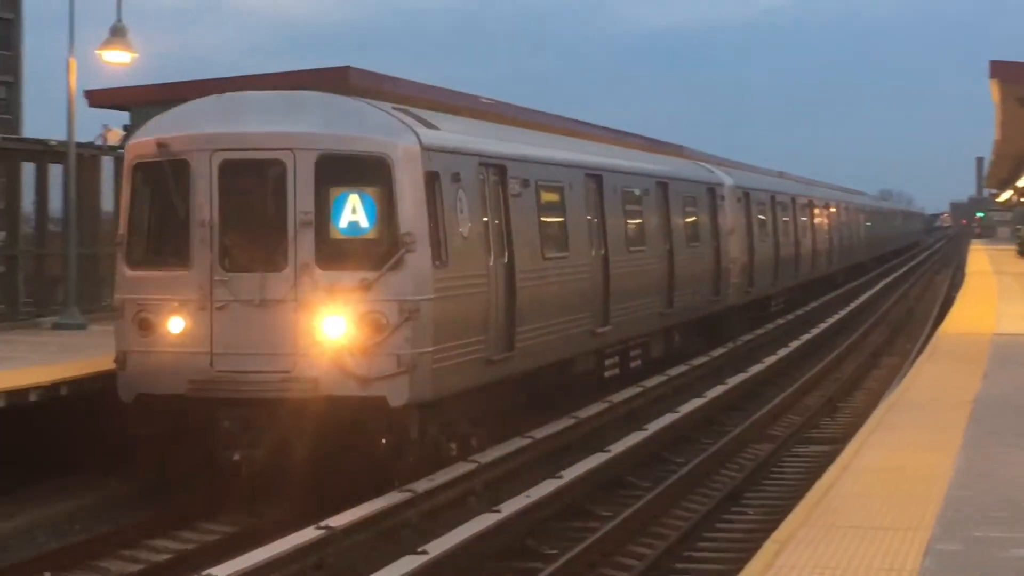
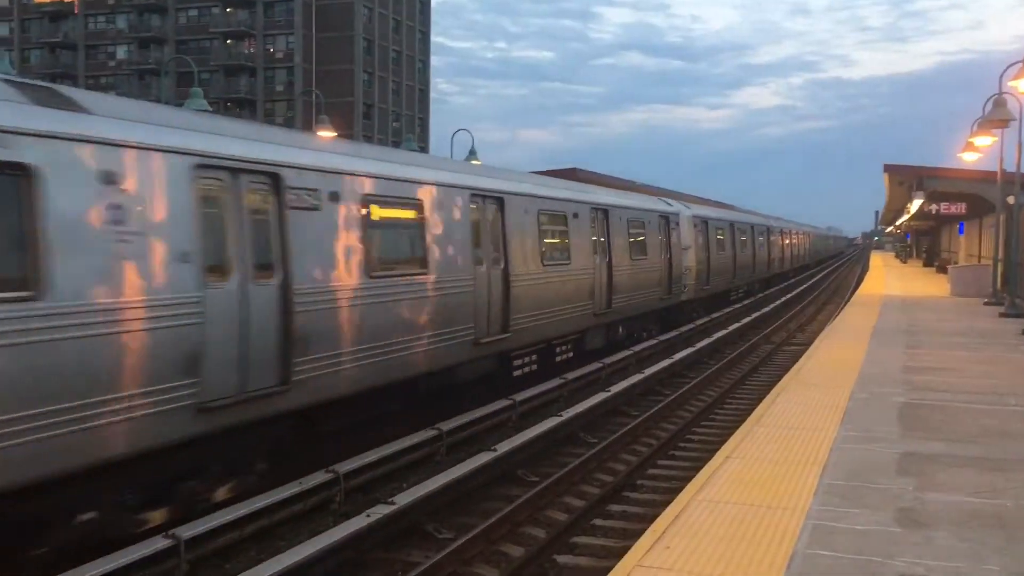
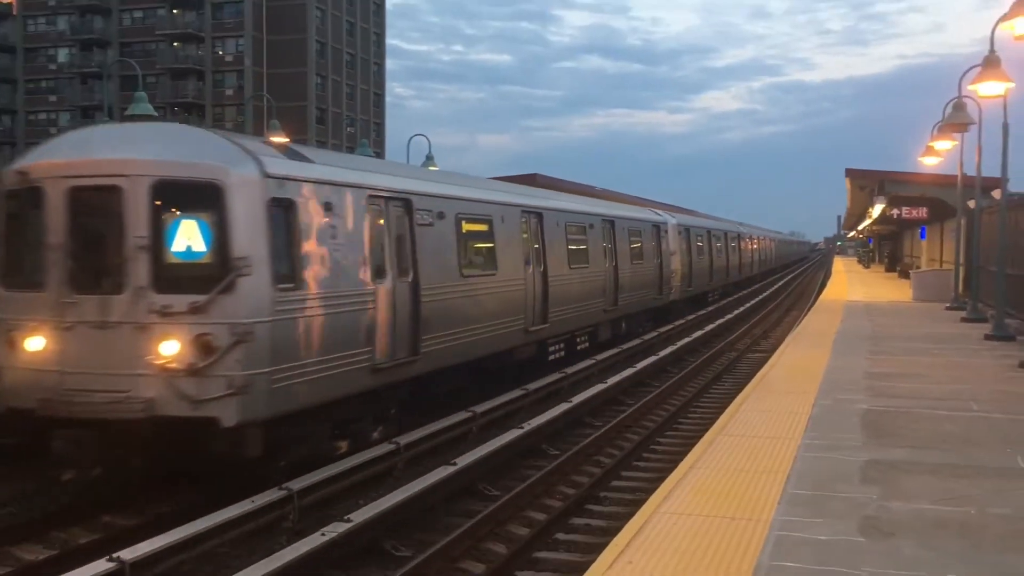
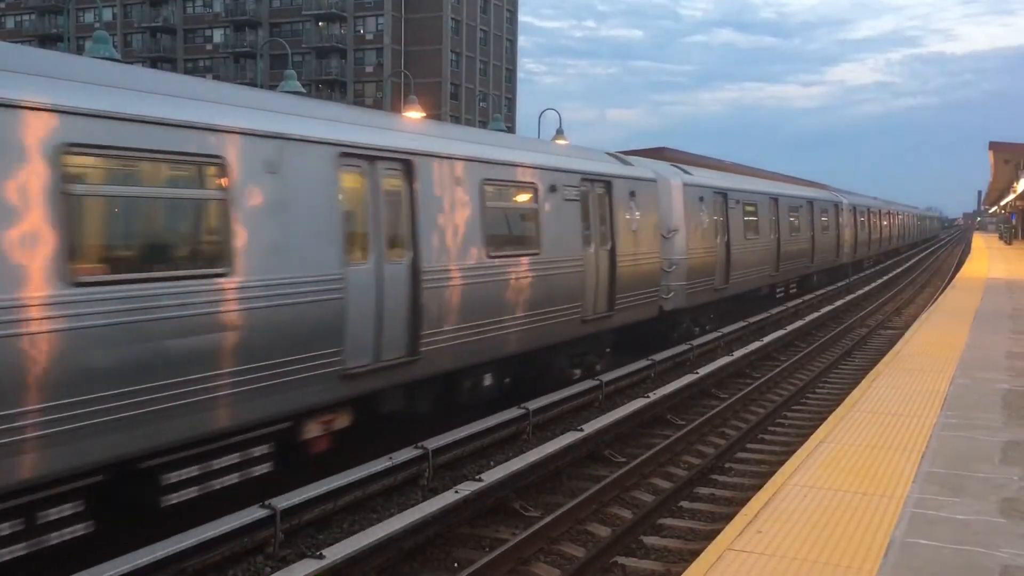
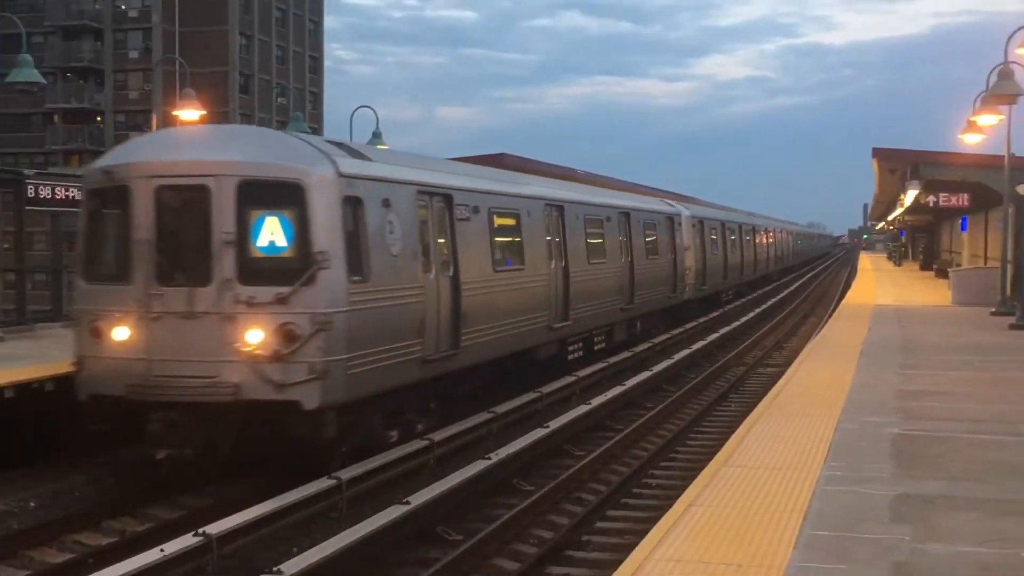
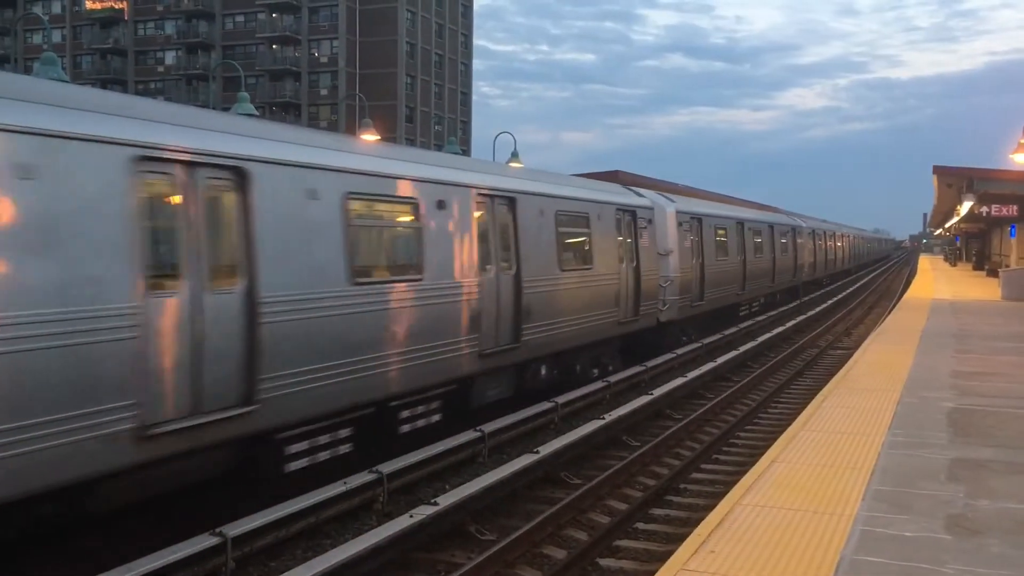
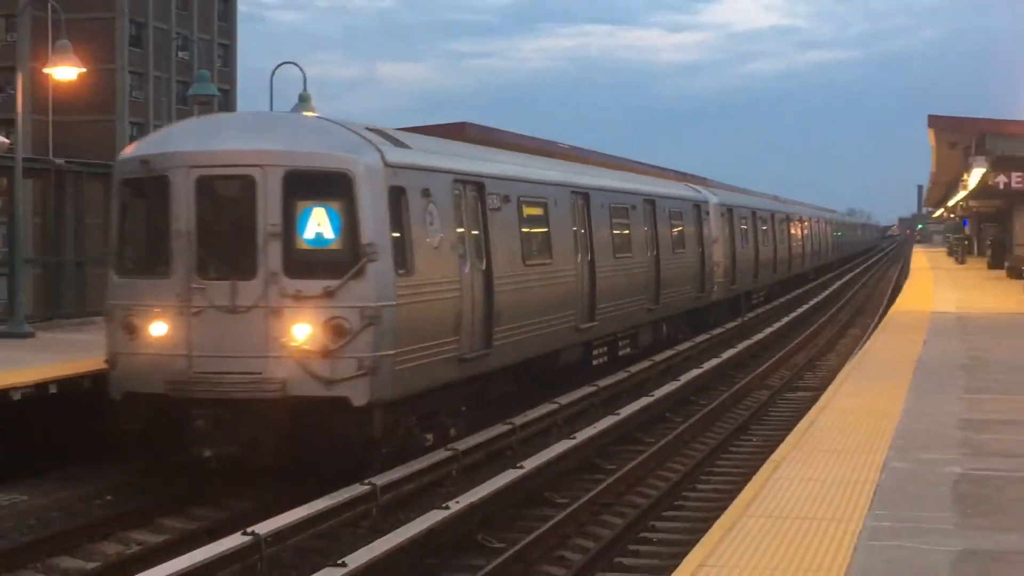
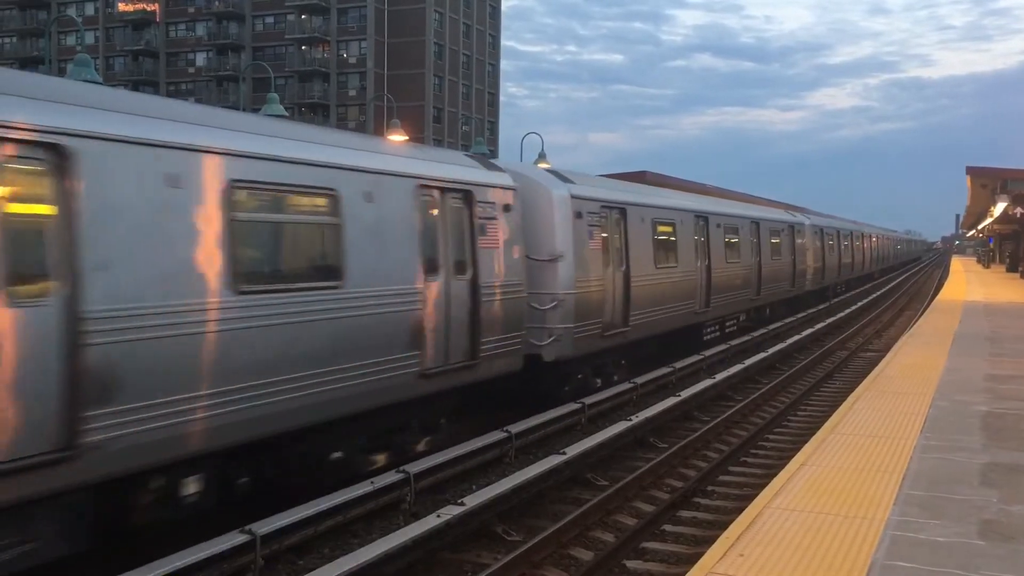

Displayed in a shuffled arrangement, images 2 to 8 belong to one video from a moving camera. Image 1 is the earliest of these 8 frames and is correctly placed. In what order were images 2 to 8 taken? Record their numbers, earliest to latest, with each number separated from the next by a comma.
7, 5, 3, 2, 6, 8, 4
